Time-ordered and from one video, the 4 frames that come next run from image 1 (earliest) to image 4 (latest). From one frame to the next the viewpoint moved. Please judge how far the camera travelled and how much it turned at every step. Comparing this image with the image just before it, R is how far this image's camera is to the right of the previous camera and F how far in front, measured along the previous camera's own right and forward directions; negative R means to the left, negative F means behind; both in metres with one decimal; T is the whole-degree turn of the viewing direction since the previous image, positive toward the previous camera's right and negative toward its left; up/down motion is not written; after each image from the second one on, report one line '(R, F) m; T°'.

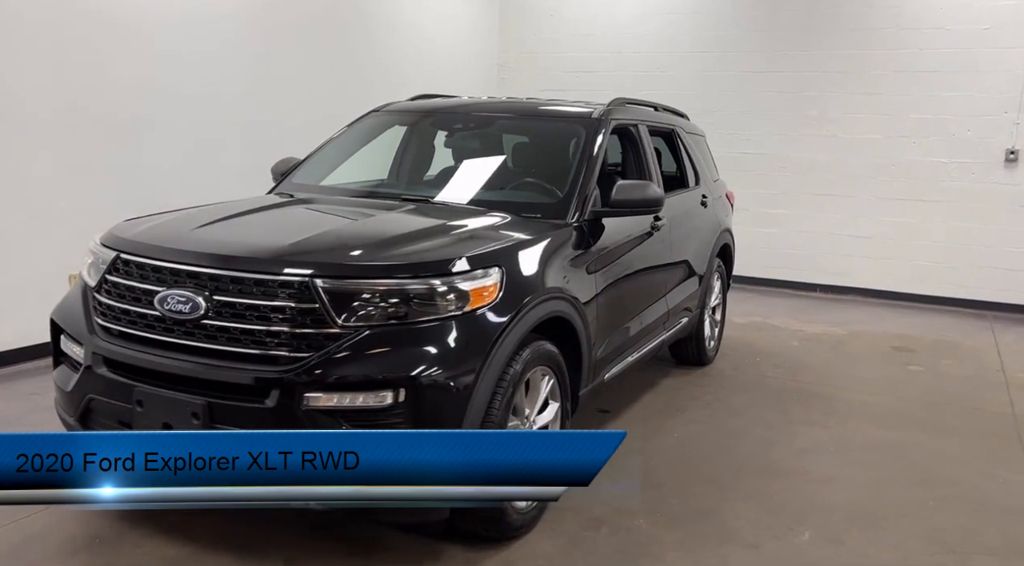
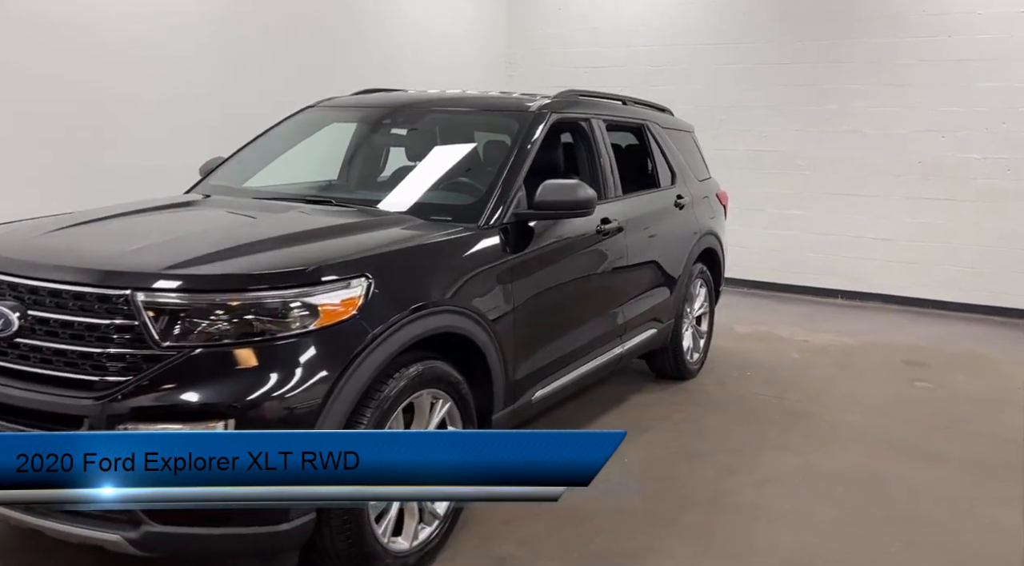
(+0.5, +0.3) m; -4°
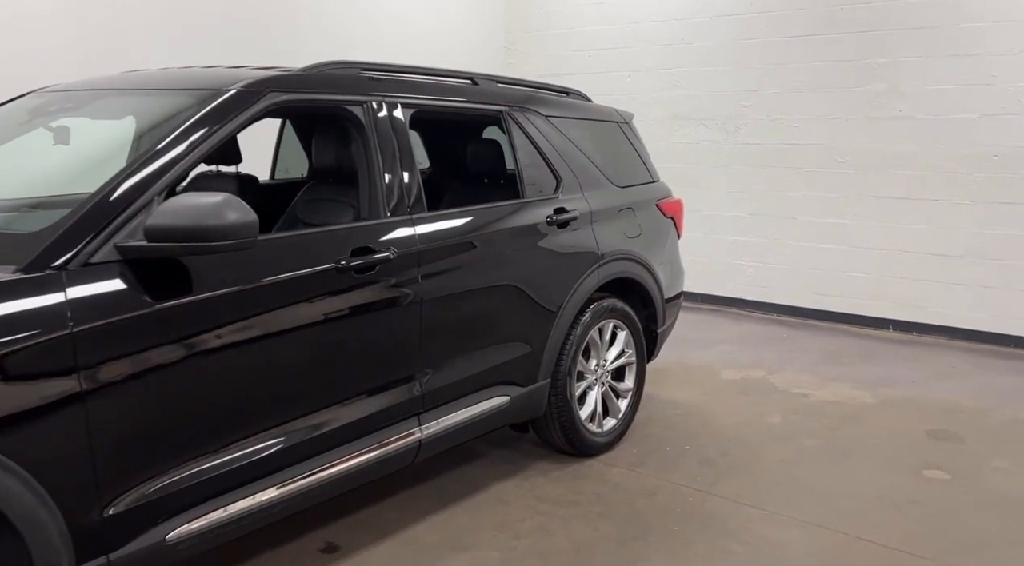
(+1.1, +1.2) m; -8°
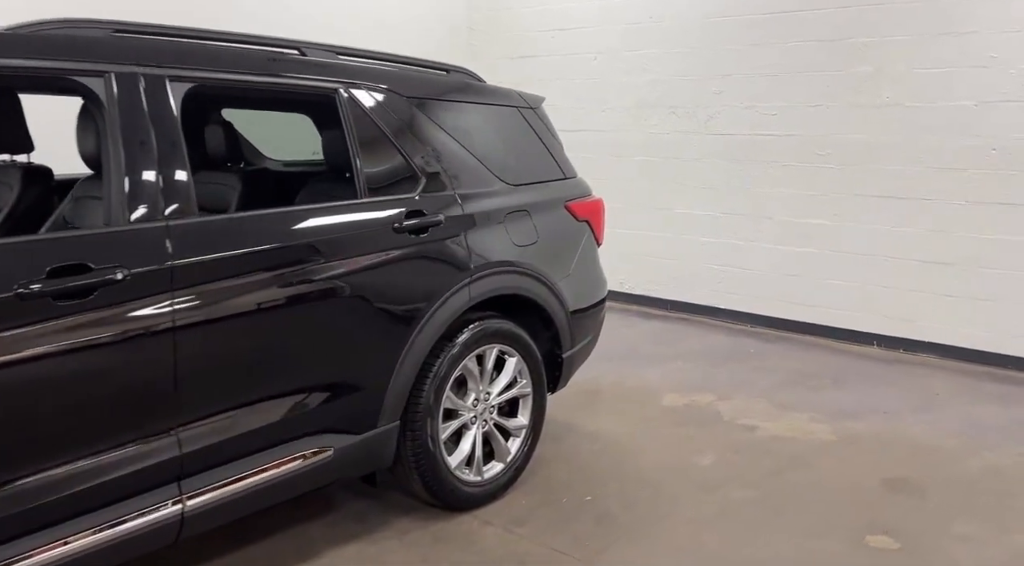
(+0.6, +0.6) m; -1°
